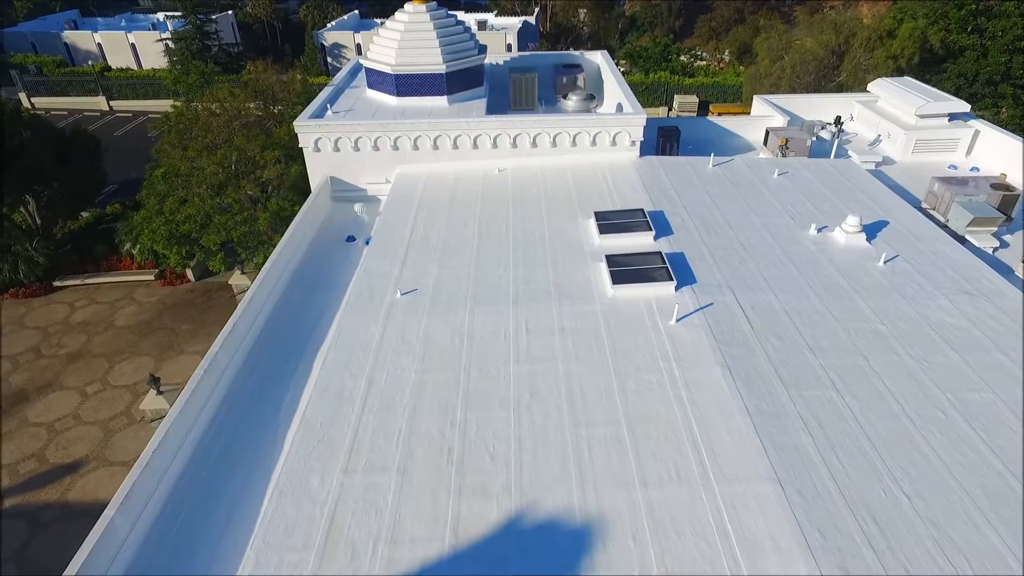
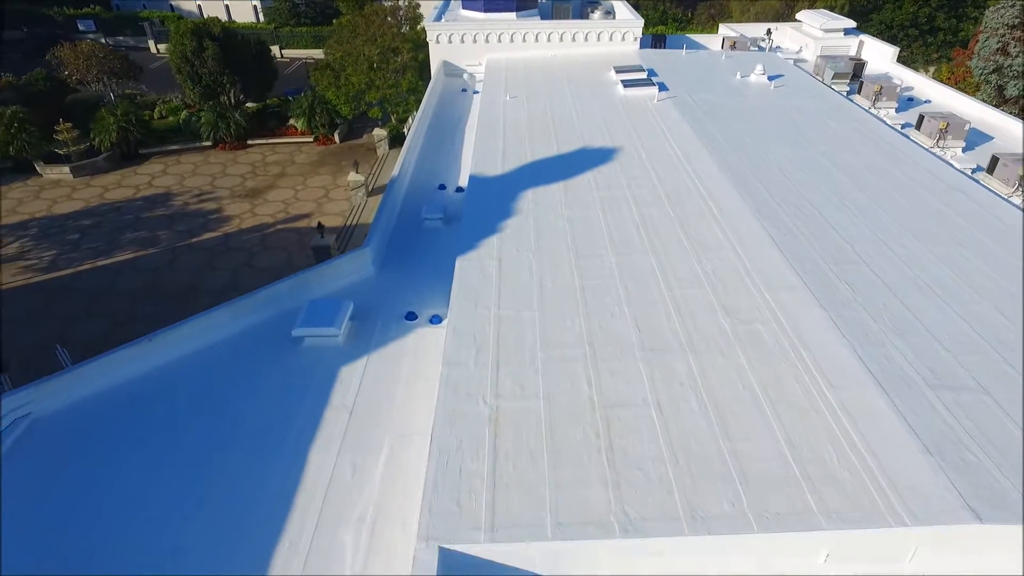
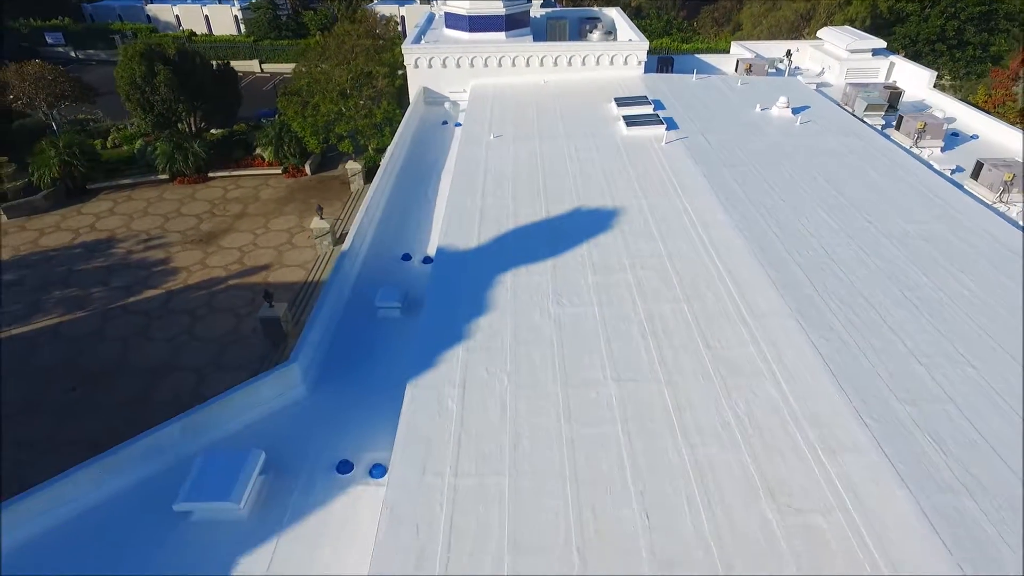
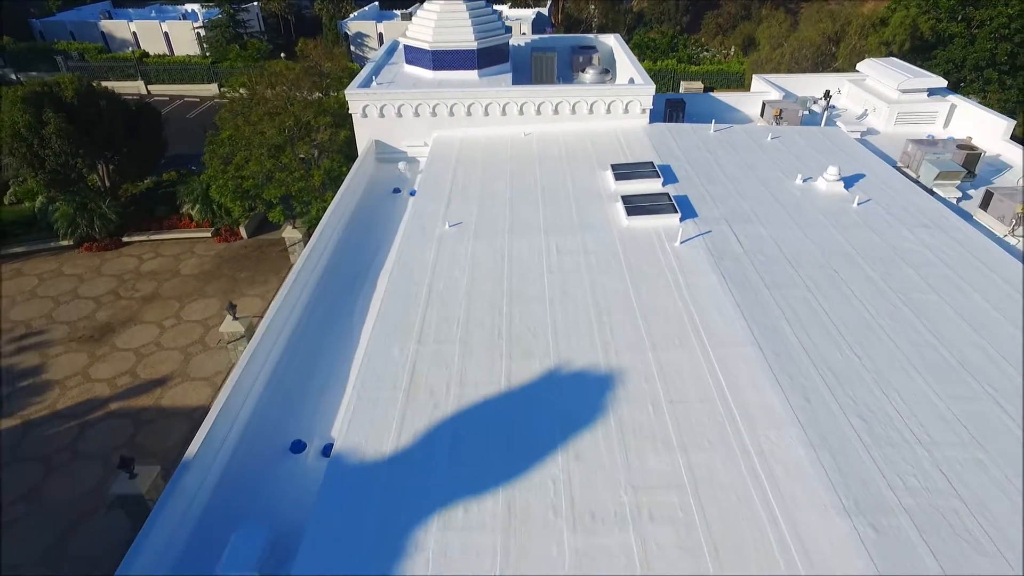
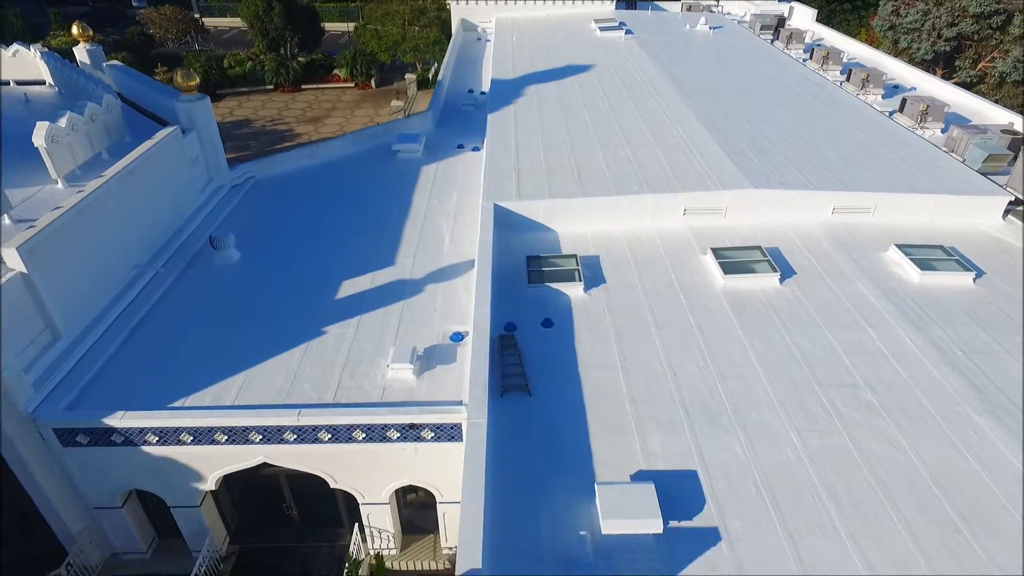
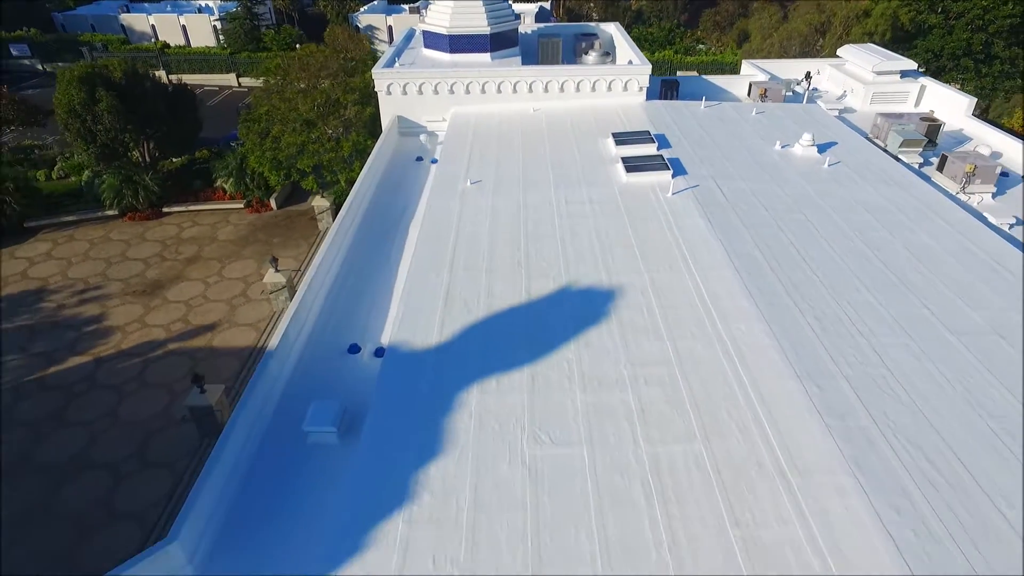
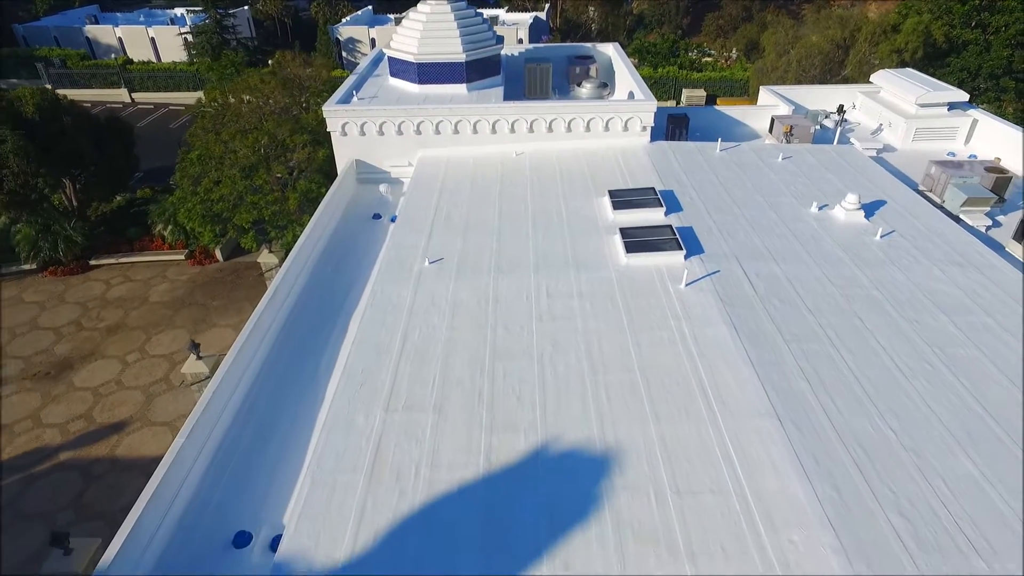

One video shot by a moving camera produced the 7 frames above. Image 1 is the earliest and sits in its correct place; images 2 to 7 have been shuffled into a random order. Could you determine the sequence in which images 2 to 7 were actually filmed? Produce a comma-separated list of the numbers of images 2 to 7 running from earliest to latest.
7, 4, 6, 3, 2, 5
